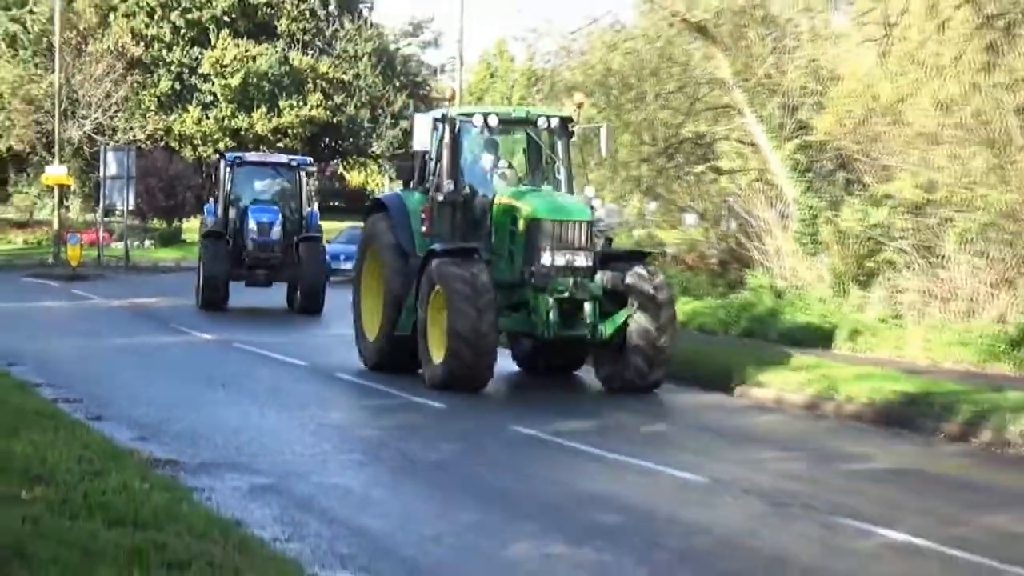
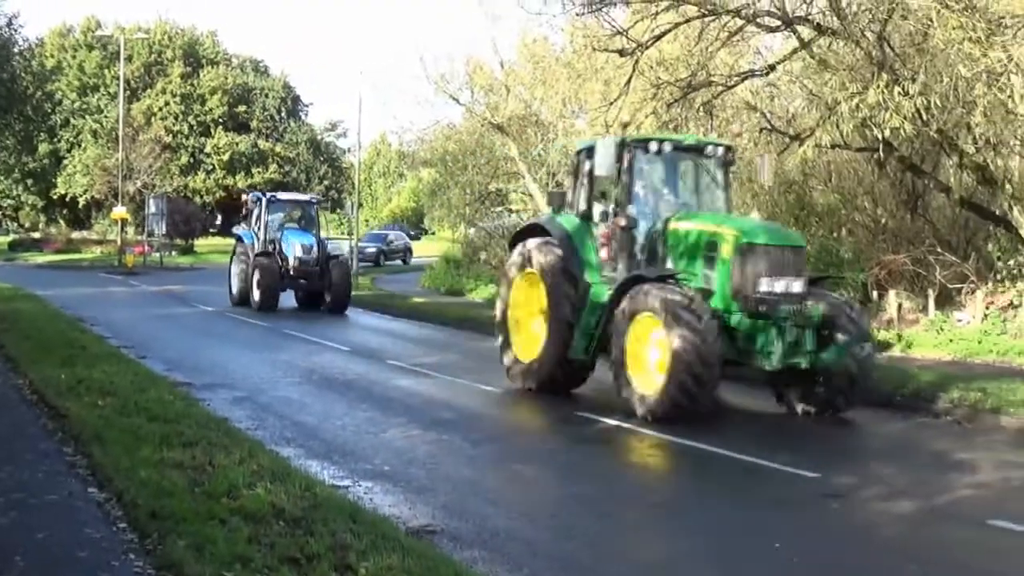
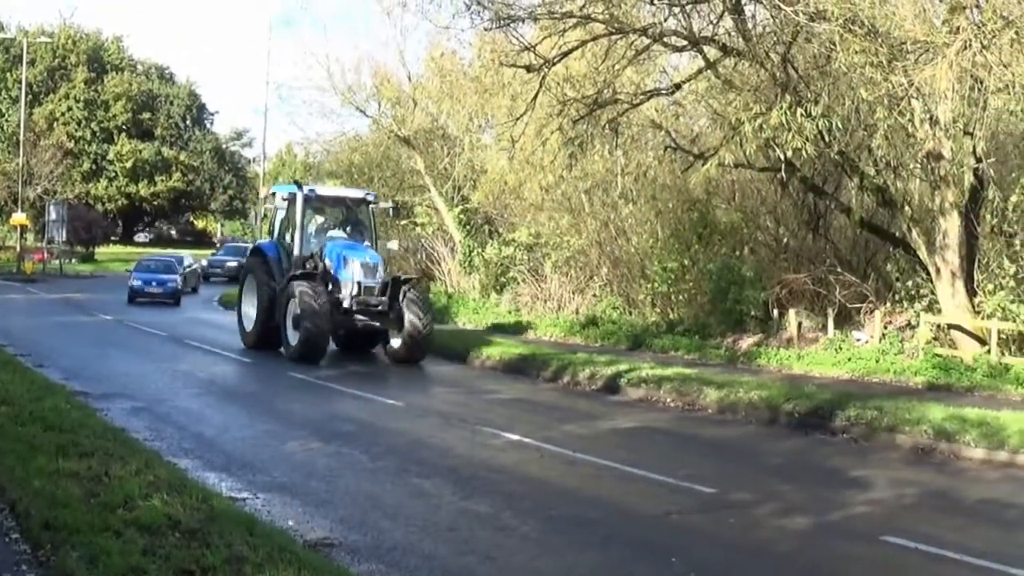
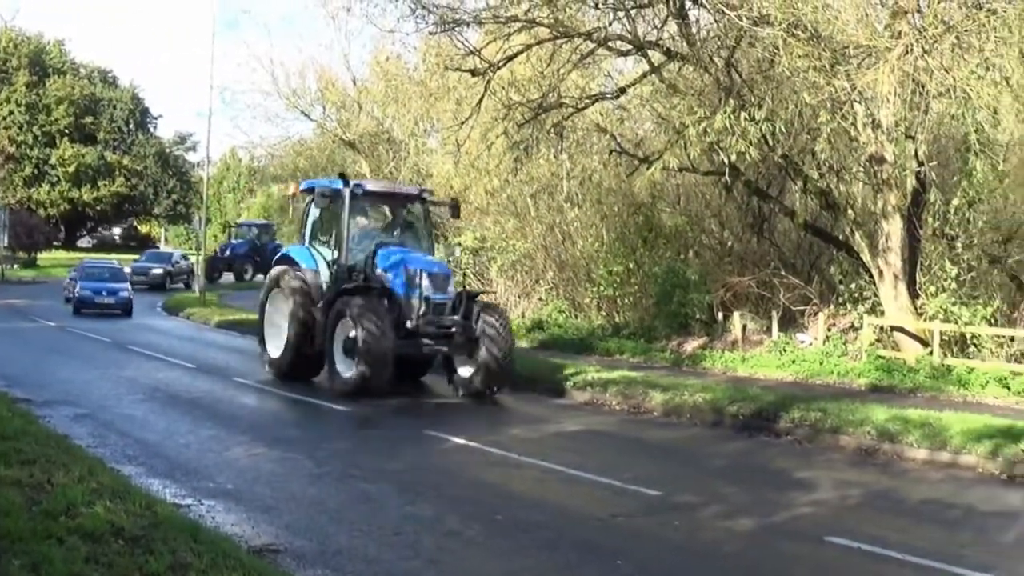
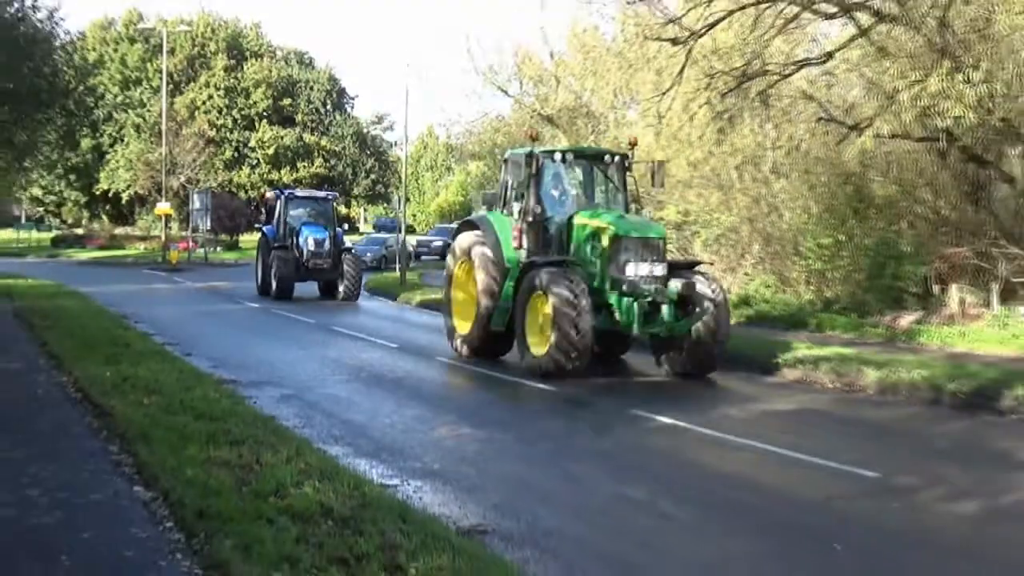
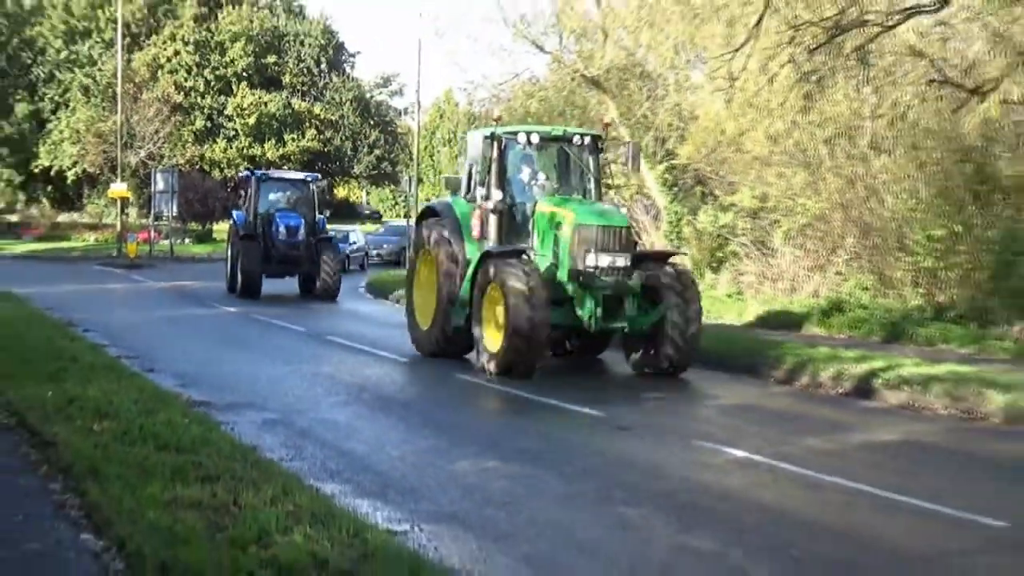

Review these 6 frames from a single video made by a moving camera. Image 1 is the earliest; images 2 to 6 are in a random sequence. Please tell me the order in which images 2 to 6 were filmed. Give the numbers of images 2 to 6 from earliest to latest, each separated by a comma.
6, 5, 2, 3, 4
